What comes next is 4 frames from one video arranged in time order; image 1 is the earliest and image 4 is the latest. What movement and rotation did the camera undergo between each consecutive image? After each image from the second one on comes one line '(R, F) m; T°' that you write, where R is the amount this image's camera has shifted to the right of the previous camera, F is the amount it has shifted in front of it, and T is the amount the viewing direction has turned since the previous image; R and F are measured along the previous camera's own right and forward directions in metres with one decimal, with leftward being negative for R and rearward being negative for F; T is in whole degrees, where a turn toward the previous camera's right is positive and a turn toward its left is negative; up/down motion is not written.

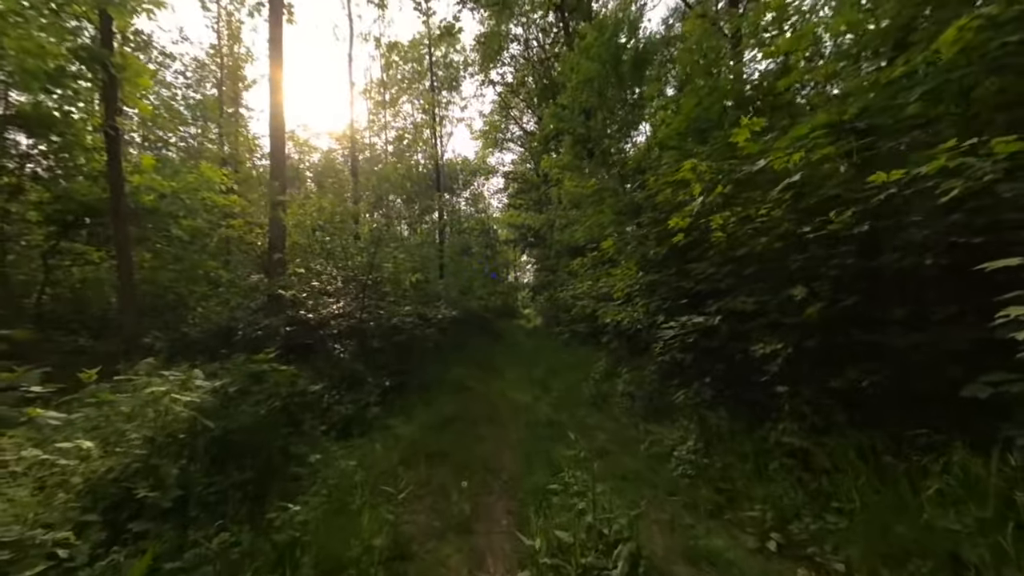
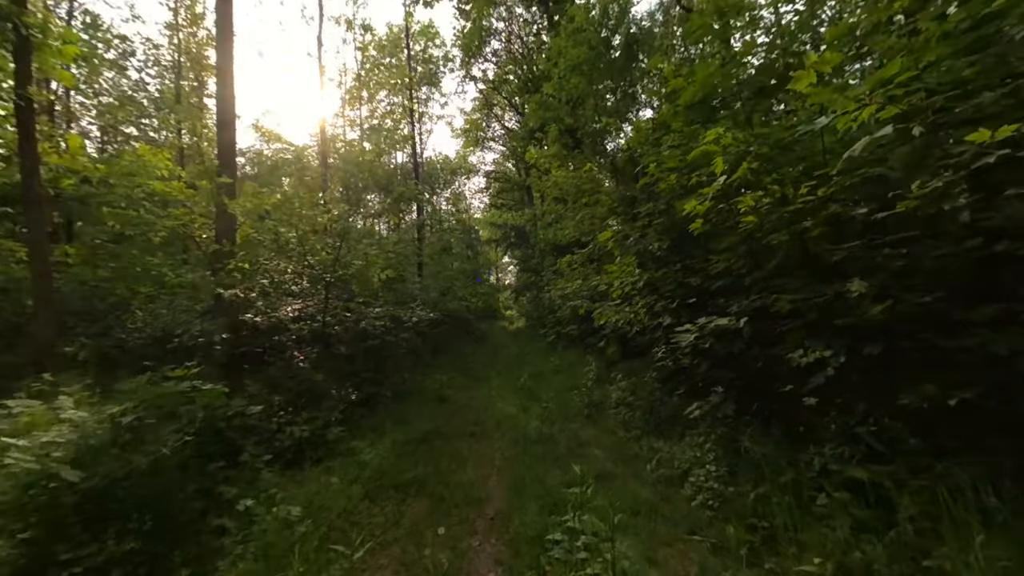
(-0.1, +1.1) m; +2°
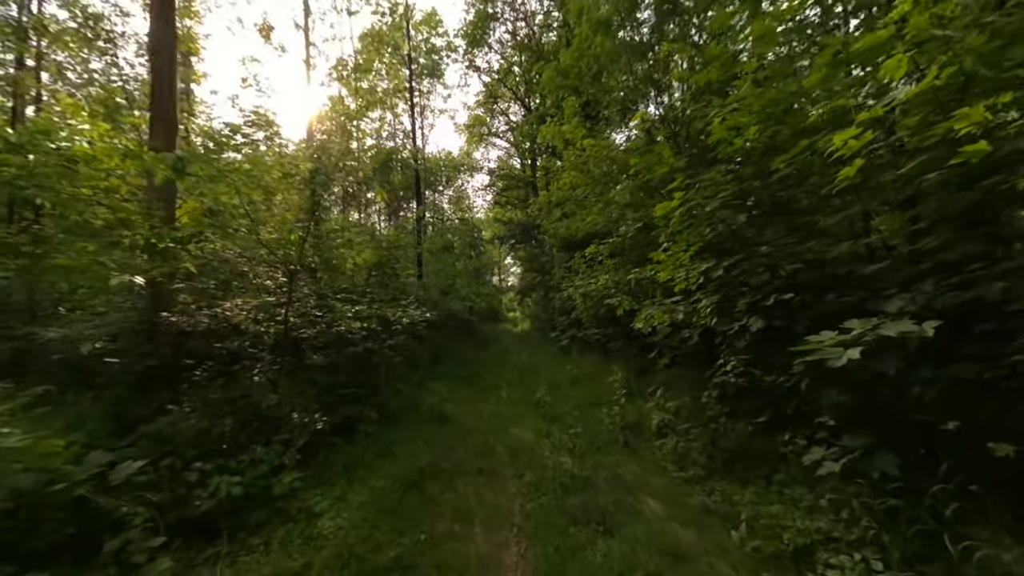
(-0.3, +2.0) m; 0°
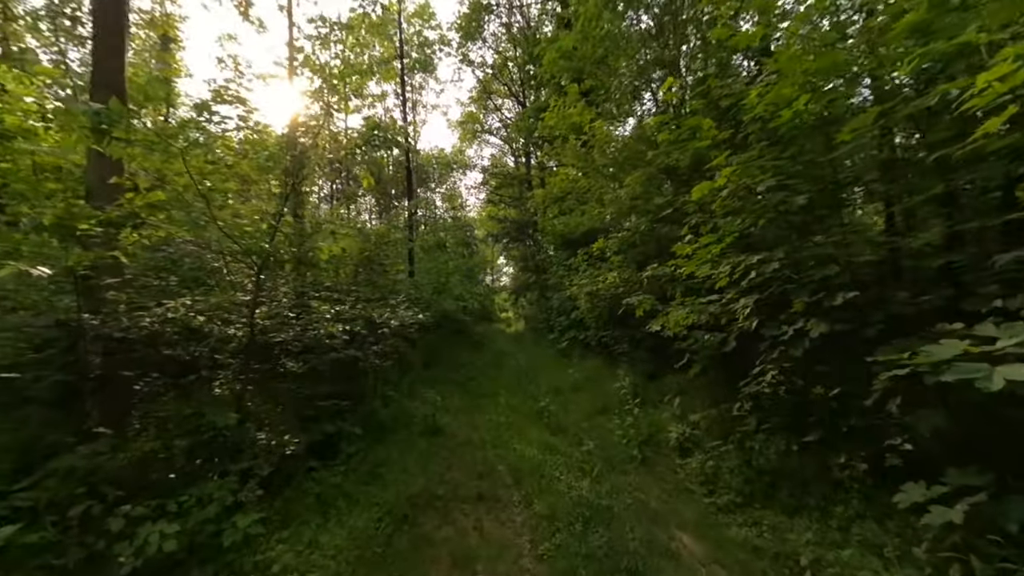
(-0.2, +0.9) m; +1°
